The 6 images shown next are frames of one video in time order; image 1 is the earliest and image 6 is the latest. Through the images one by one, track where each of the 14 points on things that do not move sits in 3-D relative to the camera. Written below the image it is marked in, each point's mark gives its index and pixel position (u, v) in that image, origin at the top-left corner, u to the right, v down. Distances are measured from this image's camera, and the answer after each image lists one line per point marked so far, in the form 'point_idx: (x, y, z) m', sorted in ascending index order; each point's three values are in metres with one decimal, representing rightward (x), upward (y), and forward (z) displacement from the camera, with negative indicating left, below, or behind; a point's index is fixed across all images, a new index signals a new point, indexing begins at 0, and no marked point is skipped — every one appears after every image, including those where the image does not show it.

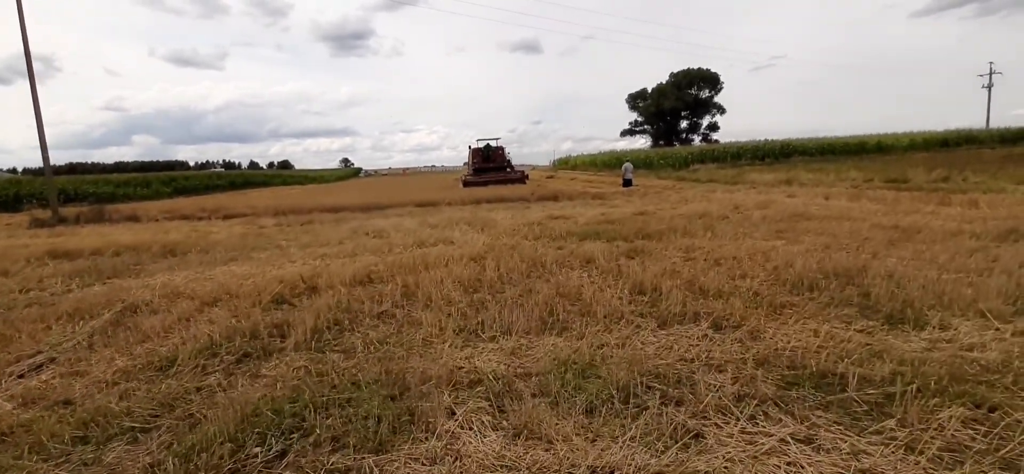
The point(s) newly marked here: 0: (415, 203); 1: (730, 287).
0: (-3.4, +1.2, +17.7) m
1: (+2.1, -0.5, +4.9) m
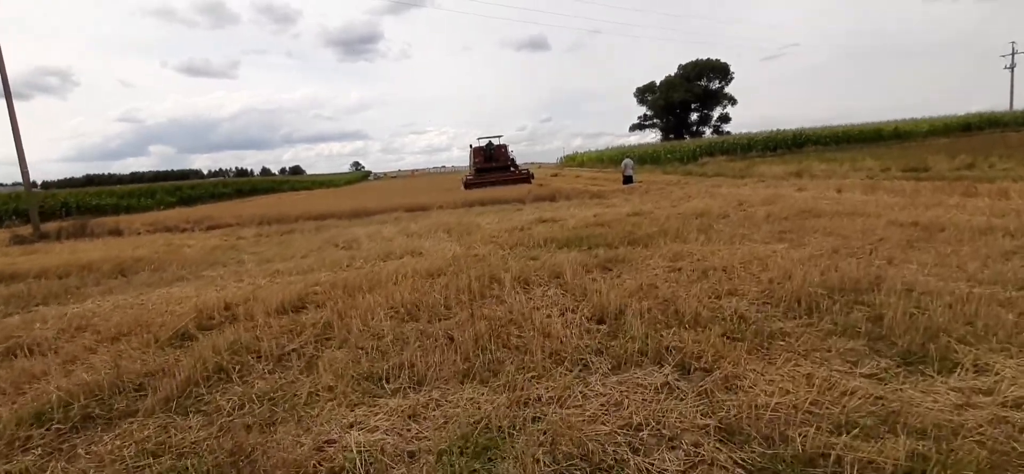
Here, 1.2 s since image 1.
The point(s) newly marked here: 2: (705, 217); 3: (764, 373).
0: (-3.6, +1.0, +17.0) m
1: (+1.6, -0.6, +4.1) m
2: (+3.8, +0.4, +9.9) m
3: (+1.4, -0.8, +2.9) m
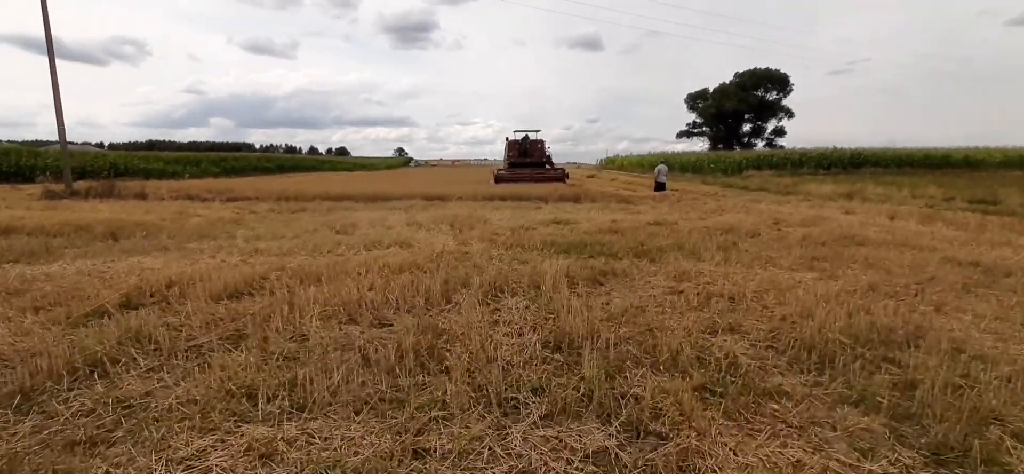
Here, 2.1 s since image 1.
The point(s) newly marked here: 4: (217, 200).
0: (-2.8, +1.4, +16.6) m
1: (+1.2, -0.7, +3.3) m
2: (+3.9, +0.1, +9.0) m
3: (+1.0, -0.9, +2.2) m
4: (-8.5, +1.0, +14.5) m
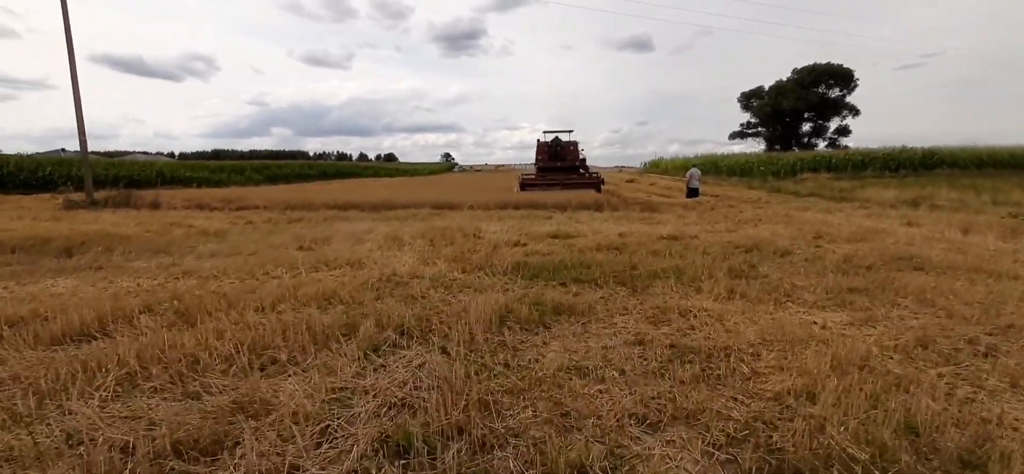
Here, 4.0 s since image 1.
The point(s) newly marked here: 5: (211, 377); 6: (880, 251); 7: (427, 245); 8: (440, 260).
0: (-2.3, +1.1, +15.7) m
1: (+0.4, -0.9, +2.1) m
2: (+3.6, -0.2, +7.5) m
3: (0.0, -1.1, +1.0) m
4: (-8.2, +0.8, +14.2) m
5: (-1.7, -0.8, +2.9) m
6: (+5.4, -0.2, +7.4) m
7: (-1.4, -0.1, +8.0) m
8: (-1.0, -0.3, +6.8) m
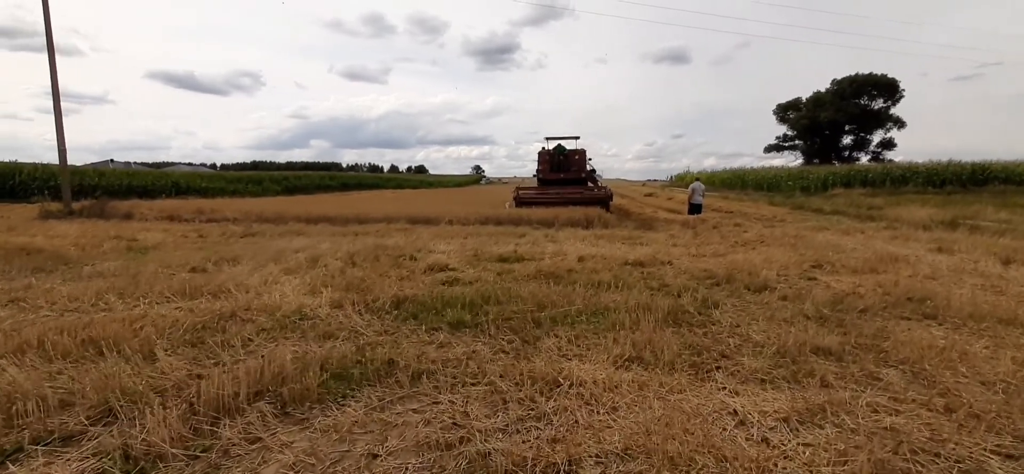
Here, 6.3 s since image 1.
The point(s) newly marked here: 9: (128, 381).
0: (-2.8, +0.6, +14.7) m
1: (-1.0, -1.1, +0.9) m
2: (+2.6, -0.6, +6.1) m
3: (-1.4, -1.3, -0.2) m
4: (-8.7, +0.4, +13.5) m
5: (-3.1, -1.0, +1.8) m
6: (+4.3, -0.6, +5.9) m
7: (-2.4, -0.4, +6.9) m
8: (-2.1, -0.6, +5.6) m
9: (-2.2, -0.8, +2.9) m
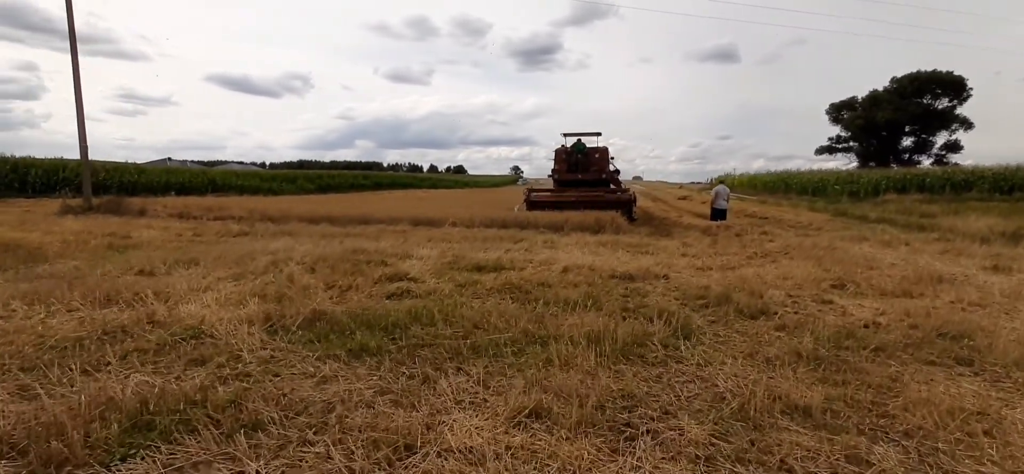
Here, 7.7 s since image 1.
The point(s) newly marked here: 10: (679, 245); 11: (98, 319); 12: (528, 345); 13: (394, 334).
0: (-2.6, +0.5, +14.1) m
1: (-1.9, -1.2, +0.2) m
2: (+2.1, -0.7, +5.1) m
3: (-2.4, -1.3, -0.8) m
4: (-8.6, +0.5, +13.5) m
5: (-3.9, -1.0, +1.3) m
6: (+3.8, -0.7, +4.8) m
7: (-2.8, -0.5, +6.3) m
8: (-2.6, -0.6, +5.0) m
9: (-2.9, -0.9, +2.4) m
10: (+3.4, -0.2, +10.3) m
11: (-3.5, -0.7, +4.3) m
12: (+0.2, -0.8, +3.8) m
13: (-0.9, -0.8, +4.0) m
